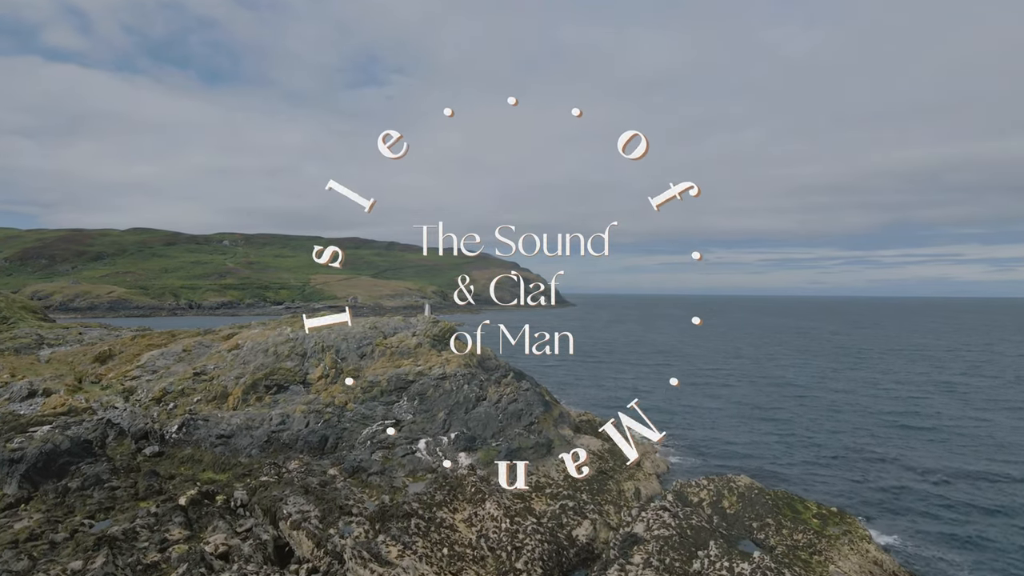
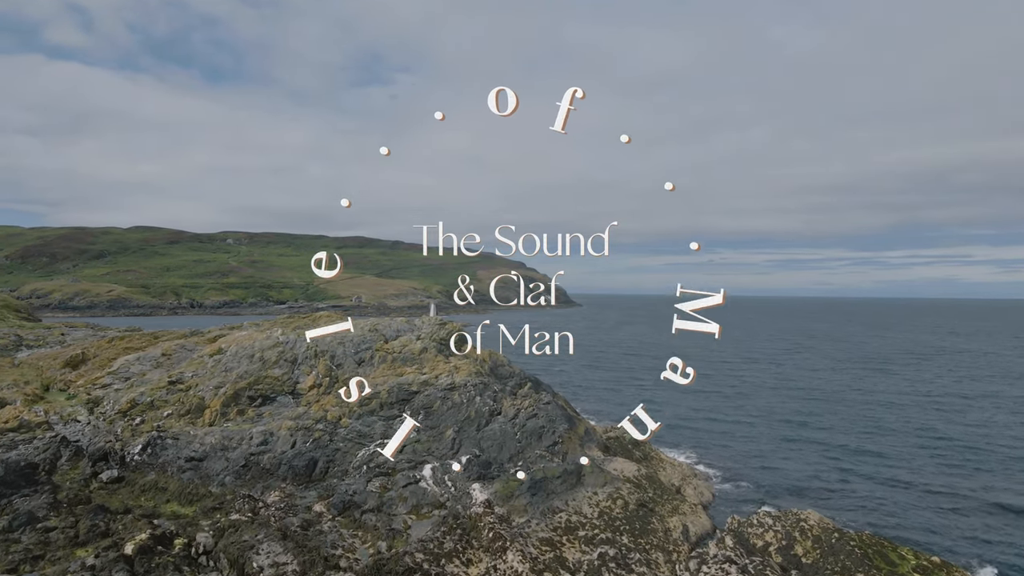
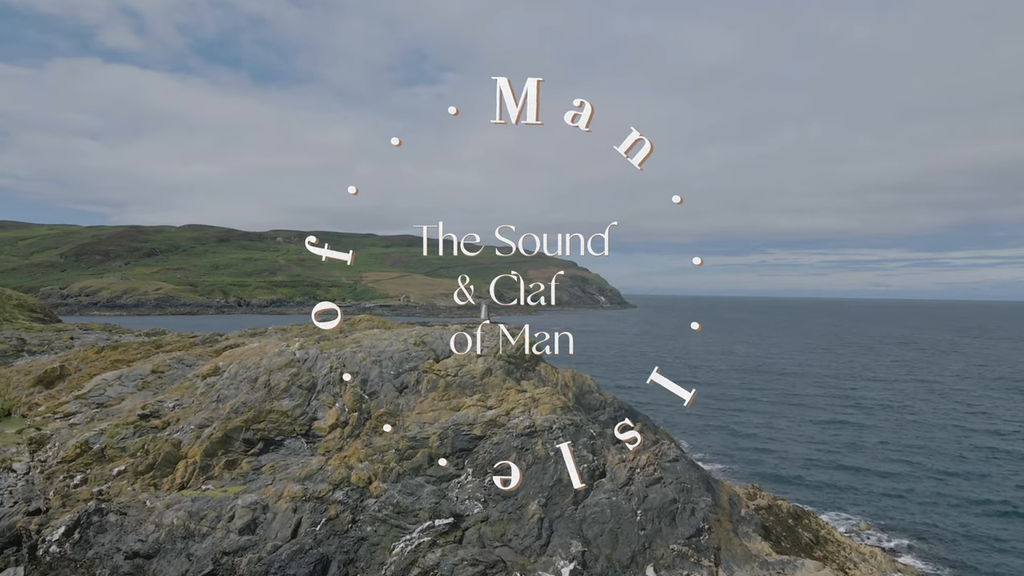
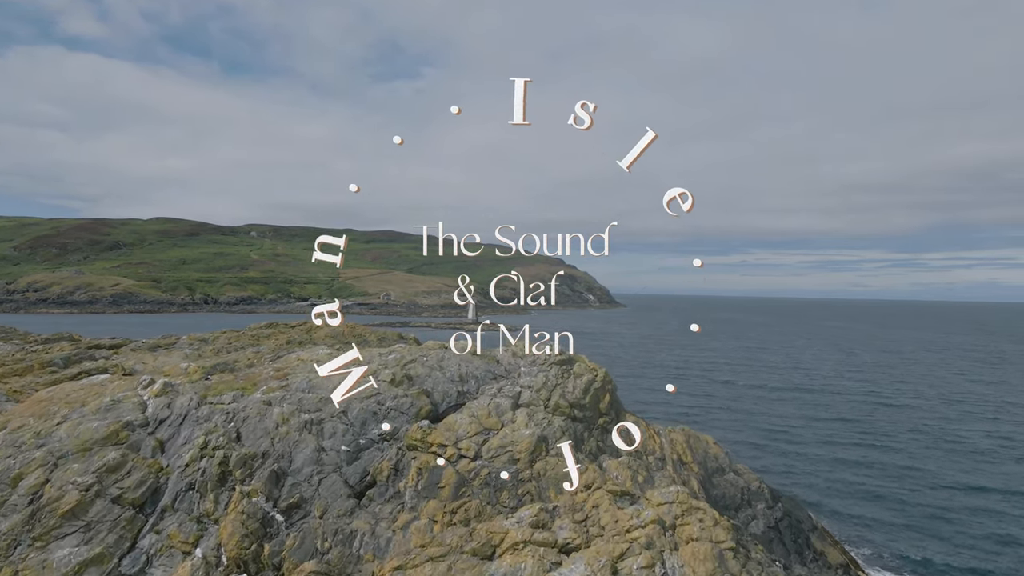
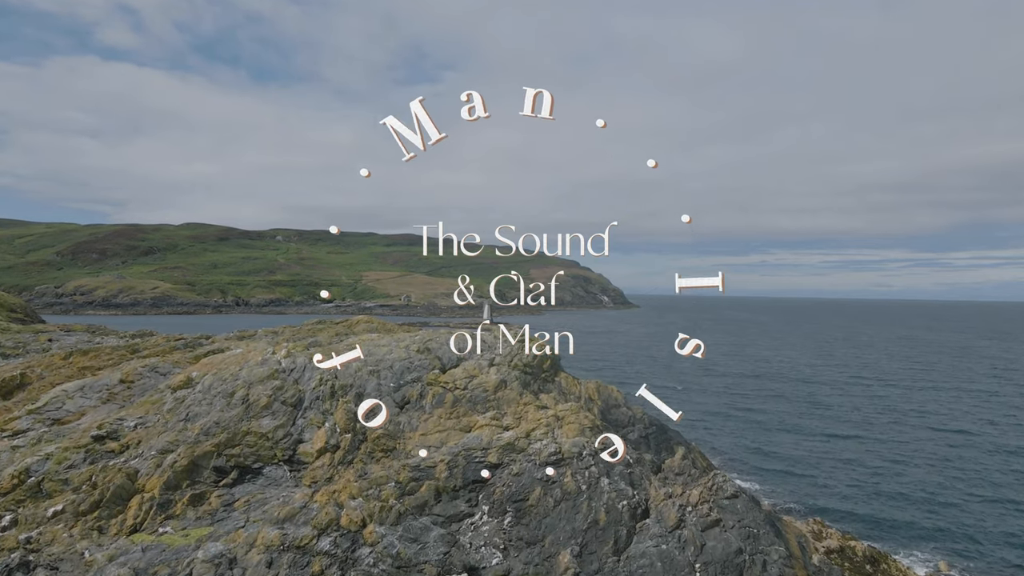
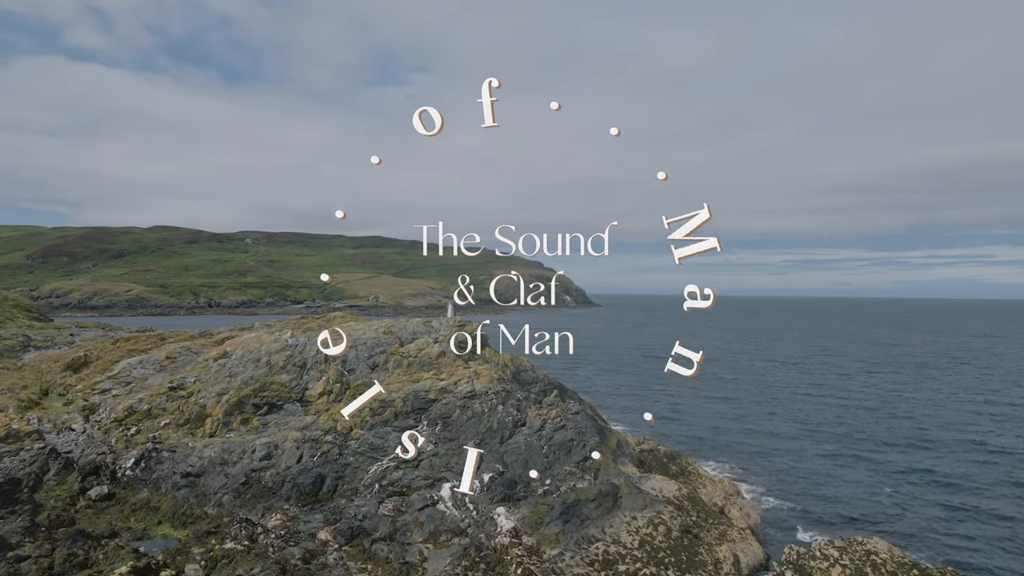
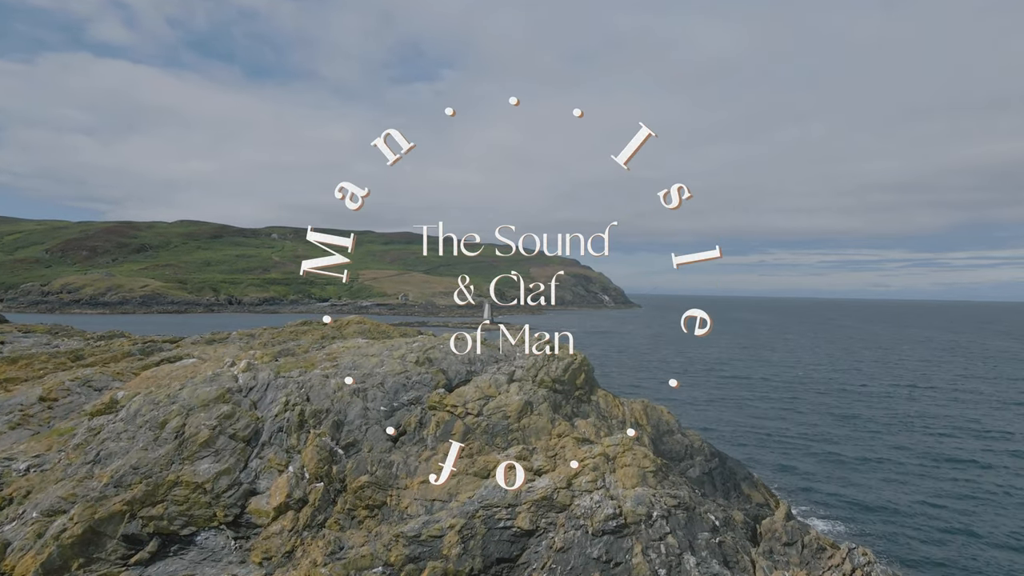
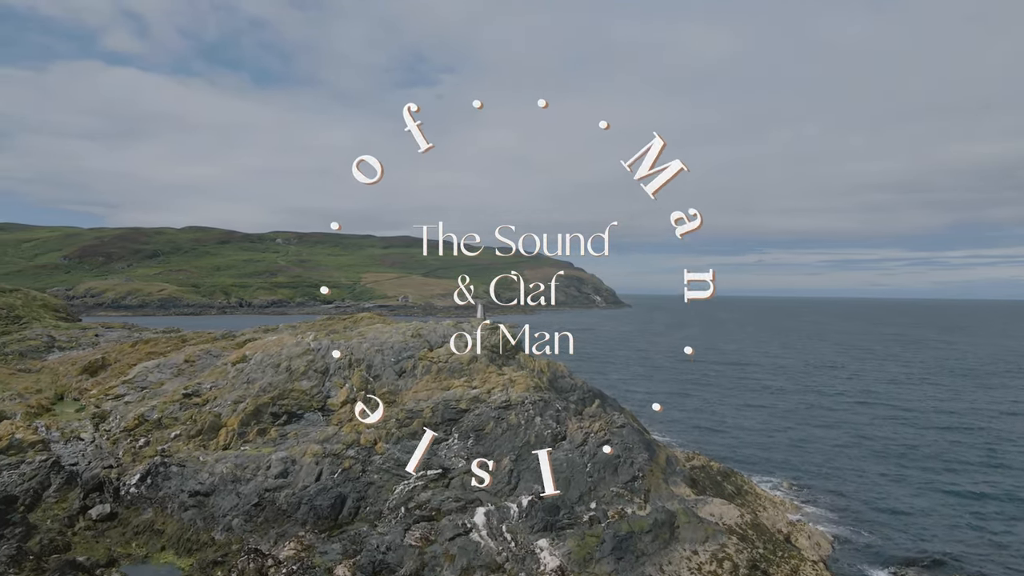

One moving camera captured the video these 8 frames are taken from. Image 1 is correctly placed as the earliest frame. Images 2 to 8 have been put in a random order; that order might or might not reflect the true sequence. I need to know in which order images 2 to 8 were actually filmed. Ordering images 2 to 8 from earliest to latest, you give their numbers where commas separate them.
2, 6, 8, 3, 5, 7, 4
